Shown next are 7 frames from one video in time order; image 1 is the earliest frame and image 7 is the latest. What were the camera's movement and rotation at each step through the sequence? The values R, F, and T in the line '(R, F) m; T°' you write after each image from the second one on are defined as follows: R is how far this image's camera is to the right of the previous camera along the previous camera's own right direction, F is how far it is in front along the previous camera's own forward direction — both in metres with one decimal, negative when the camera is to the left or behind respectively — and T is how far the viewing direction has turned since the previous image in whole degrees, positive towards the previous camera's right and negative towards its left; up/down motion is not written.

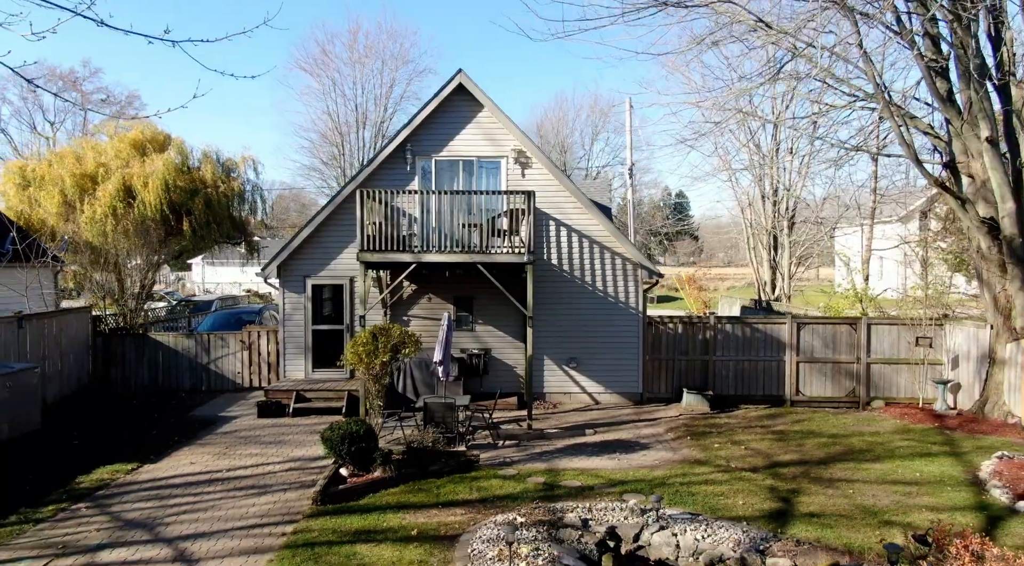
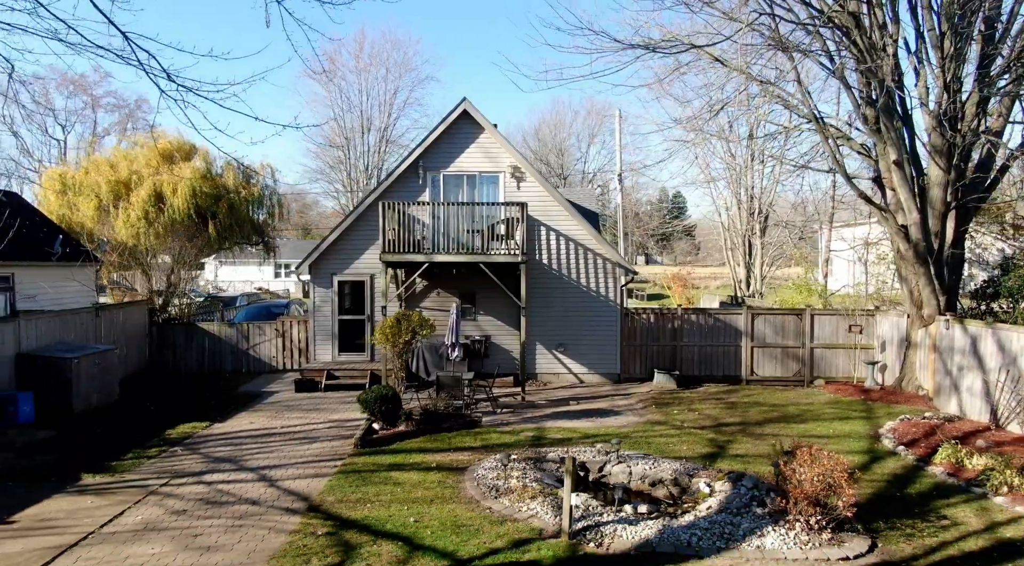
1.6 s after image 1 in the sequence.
(+0.1, -2.4) m; 0°
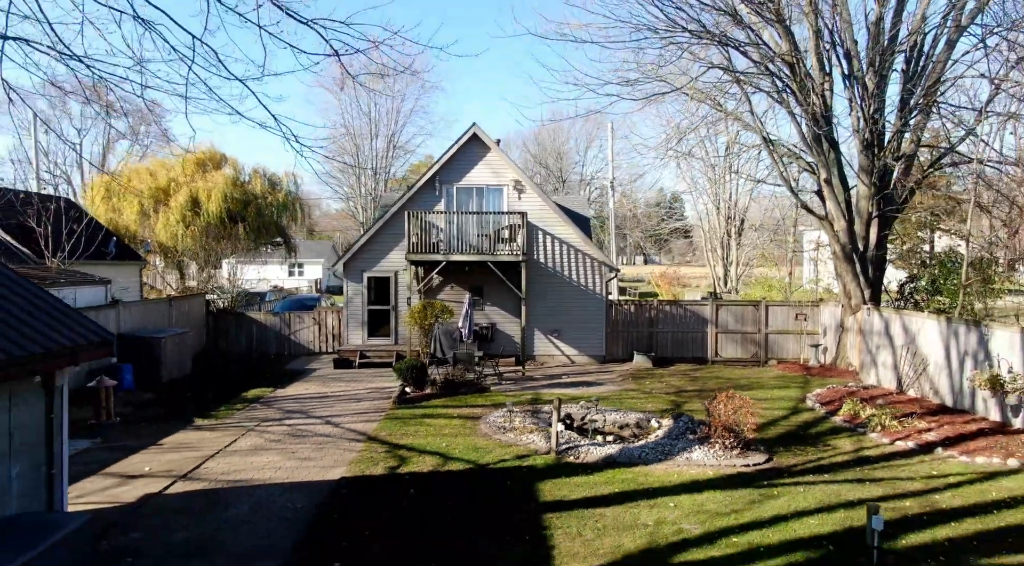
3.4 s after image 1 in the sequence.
(-0.1, -3.0) m; 0°
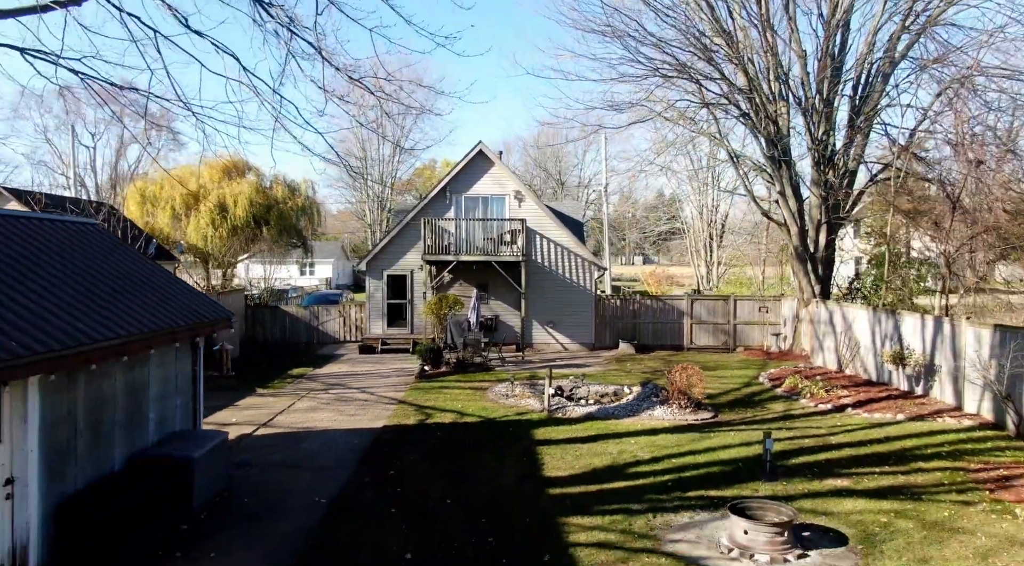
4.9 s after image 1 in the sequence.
(0.0, -2.8) m; 0°
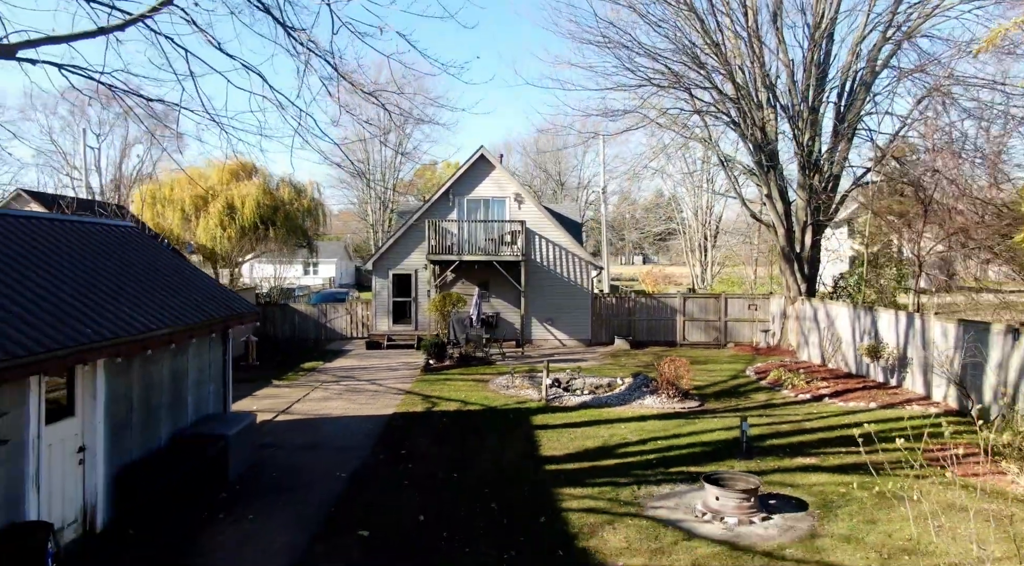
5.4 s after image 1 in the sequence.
(0.0, -1.0) m; 0°
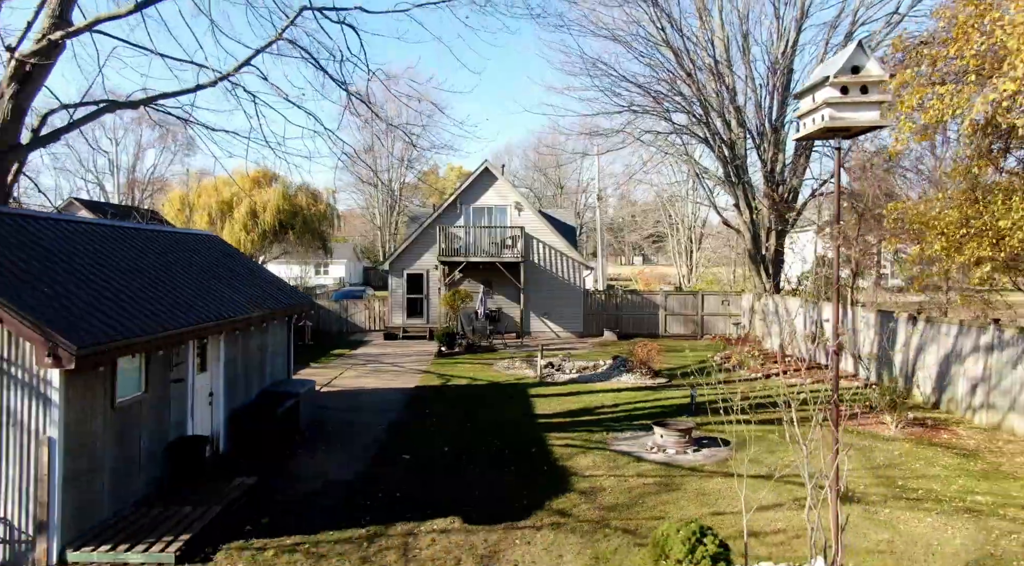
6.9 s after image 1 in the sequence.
(0.0, -2.9) m; 0°
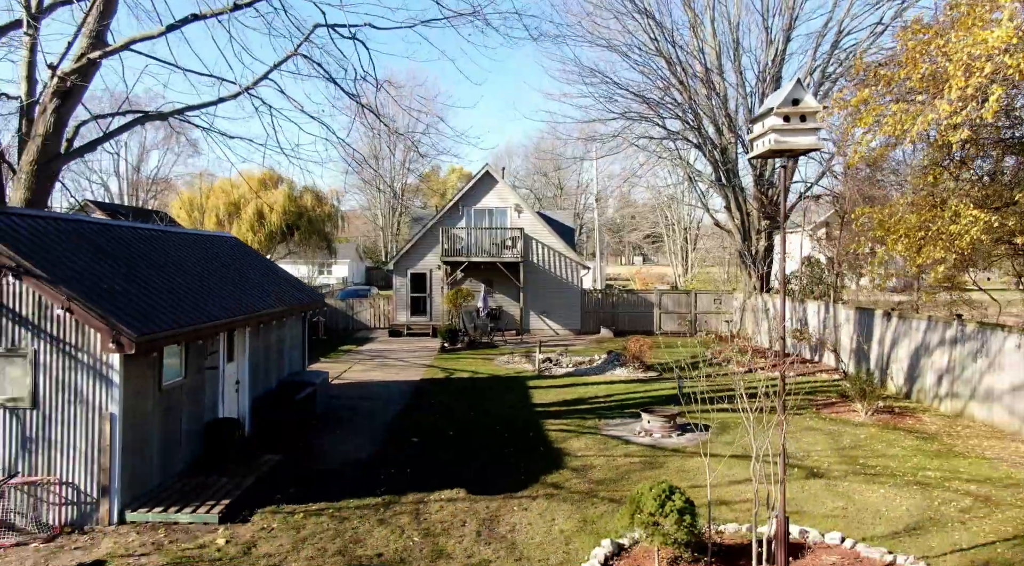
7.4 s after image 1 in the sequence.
(0.0, -1.0) m; 0°
